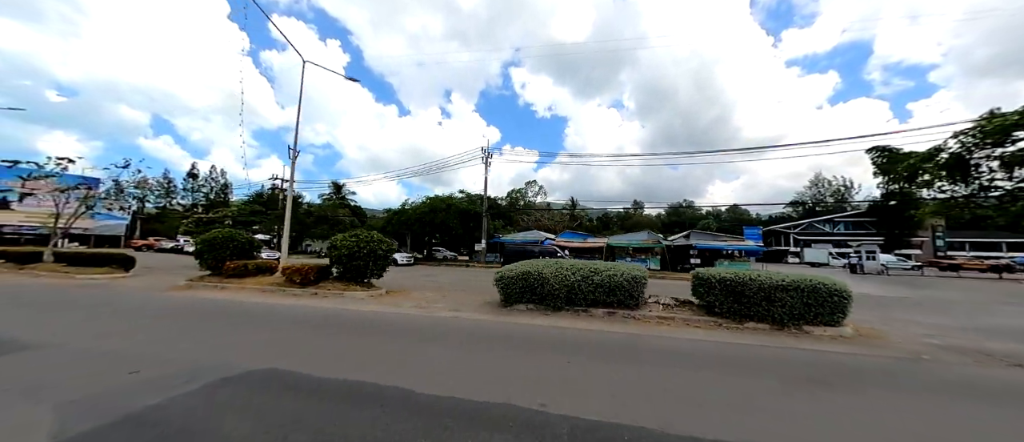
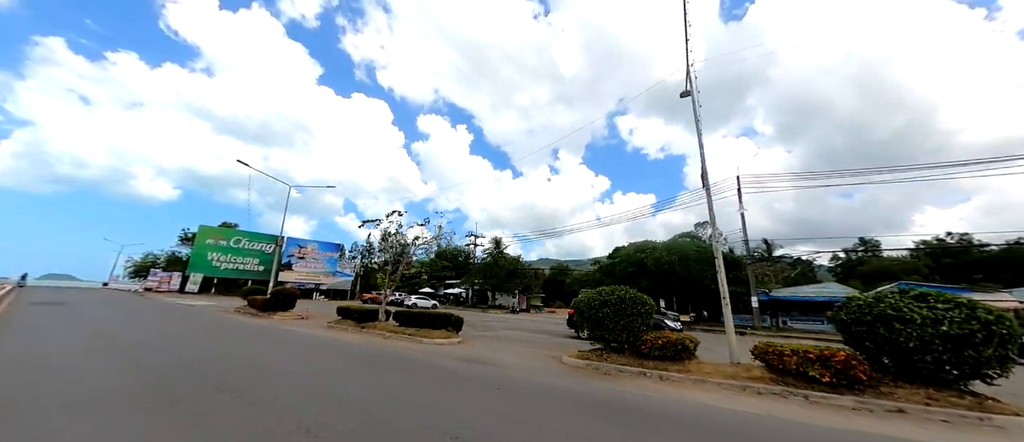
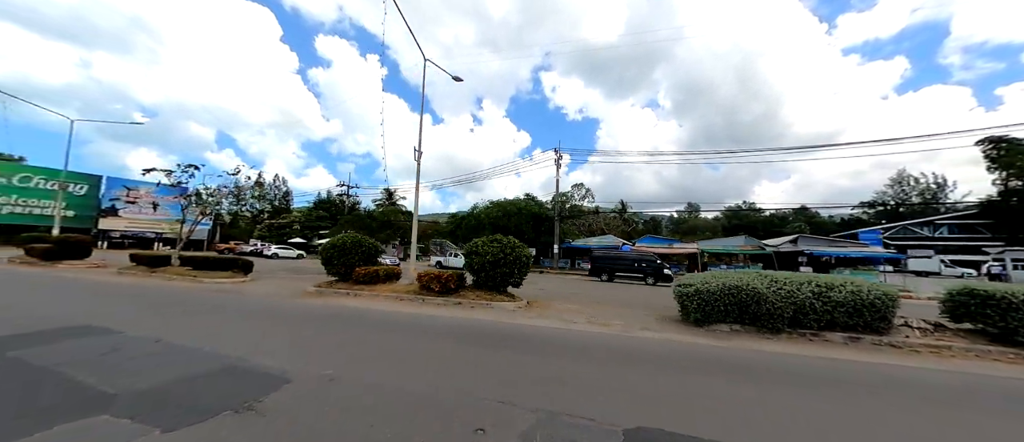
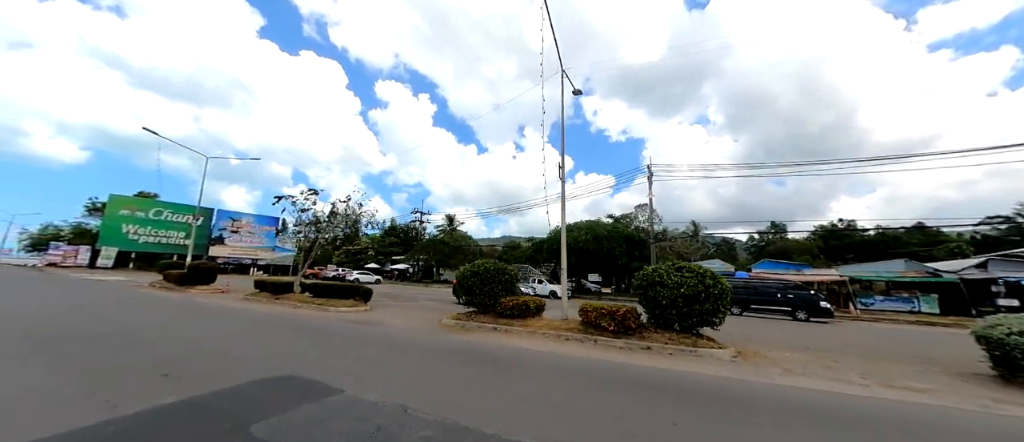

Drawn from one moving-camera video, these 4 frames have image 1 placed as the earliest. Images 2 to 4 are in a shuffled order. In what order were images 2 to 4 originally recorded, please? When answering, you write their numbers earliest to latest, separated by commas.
3, 4, 2
